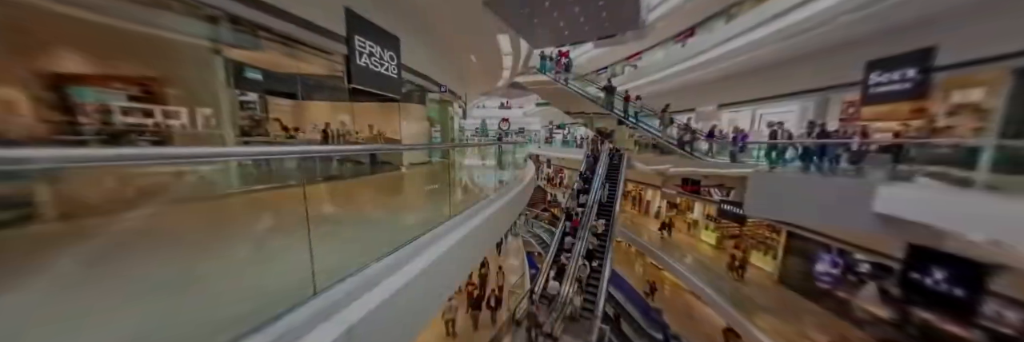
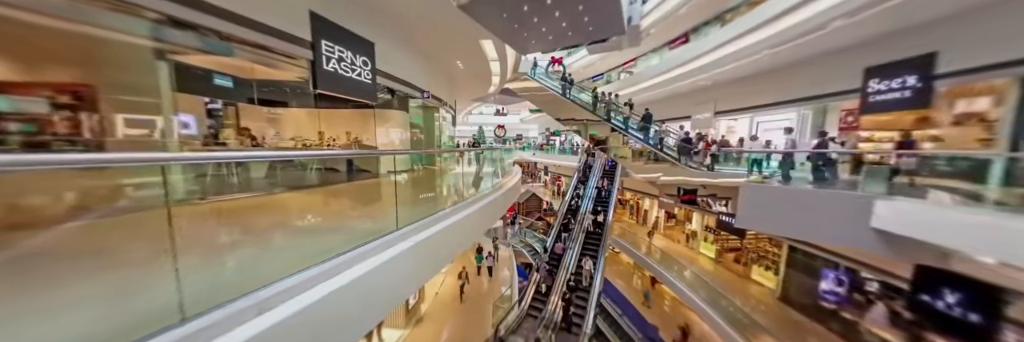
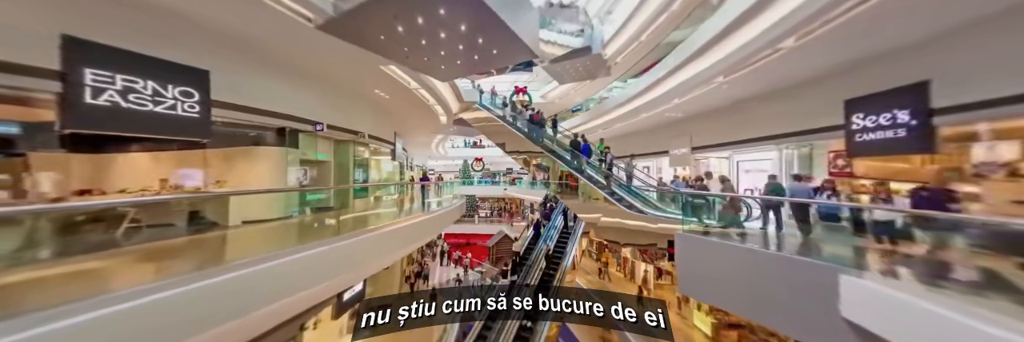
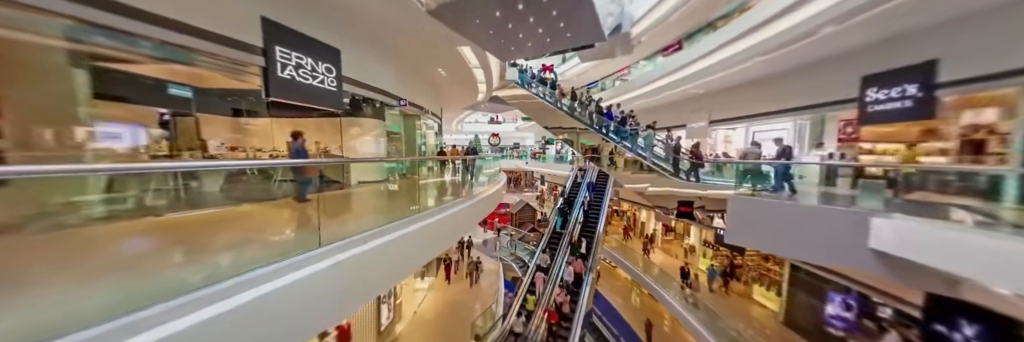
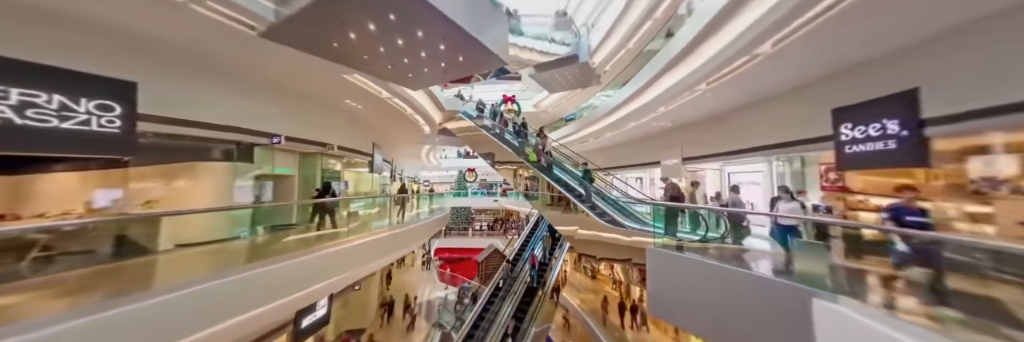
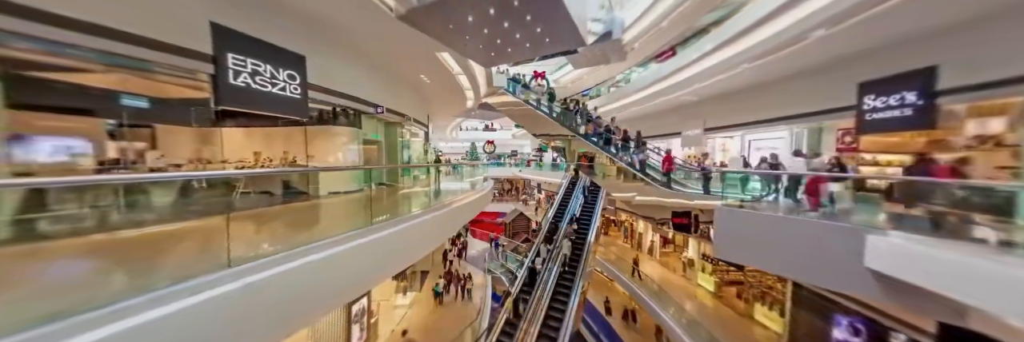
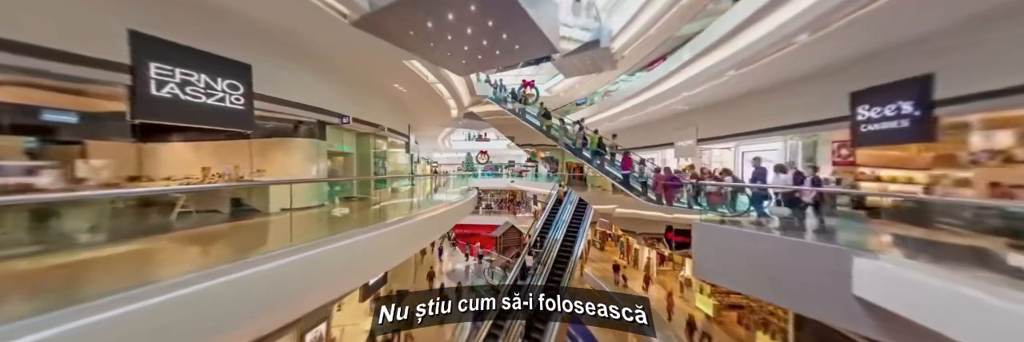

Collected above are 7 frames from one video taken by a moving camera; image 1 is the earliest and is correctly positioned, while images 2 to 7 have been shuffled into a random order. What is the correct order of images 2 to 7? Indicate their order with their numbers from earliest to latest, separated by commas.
2, 4, 6, 7, 3, 5
